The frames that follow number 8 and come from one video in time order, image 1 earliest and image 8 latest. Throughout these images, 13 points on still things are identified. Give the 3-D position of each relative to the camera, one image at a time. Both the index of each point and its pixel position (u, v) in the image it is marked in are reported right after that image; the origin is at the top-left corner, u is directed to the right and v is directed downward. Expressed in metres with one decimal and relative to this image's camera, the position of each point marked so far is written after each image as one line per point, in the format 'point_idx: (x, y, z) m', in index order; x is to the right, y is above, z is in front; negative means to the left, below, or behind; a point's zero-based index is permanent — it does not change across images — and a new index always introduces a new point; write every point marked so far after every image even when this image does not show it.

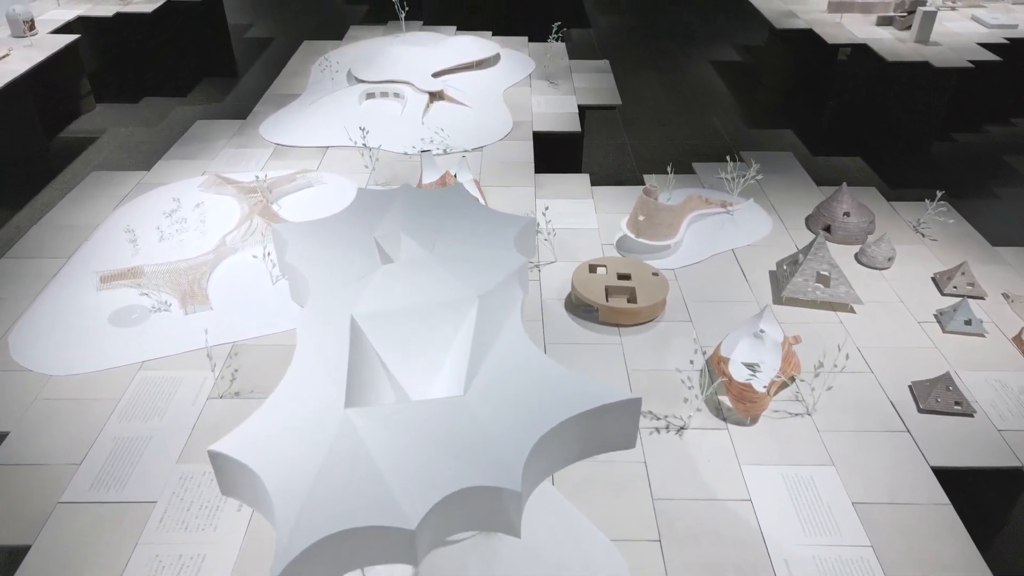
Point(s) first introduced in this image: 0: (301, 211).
0: (-1.2, +0.4, +4.0) m
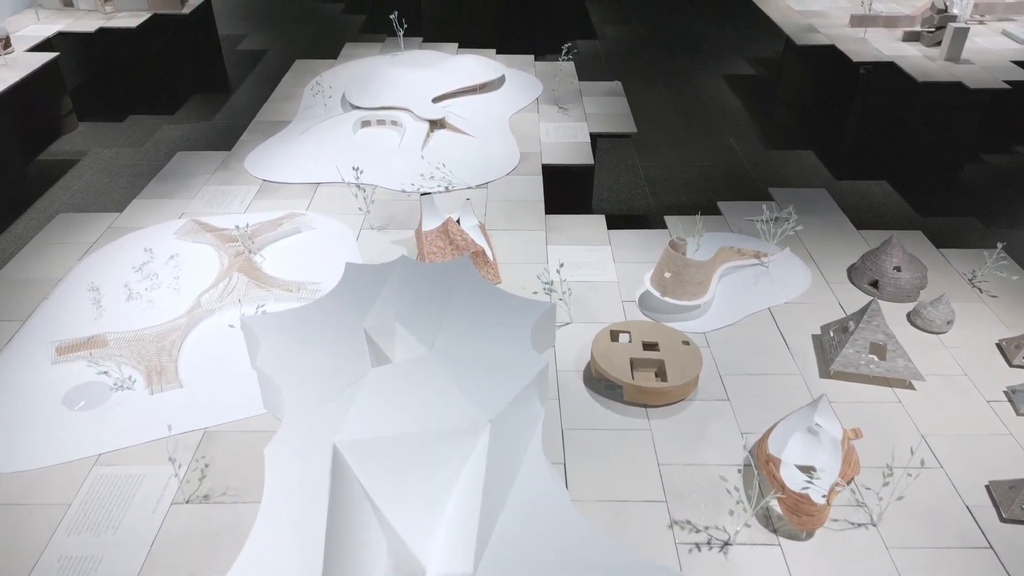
0: (-1.1, +0.1, +3.6) m
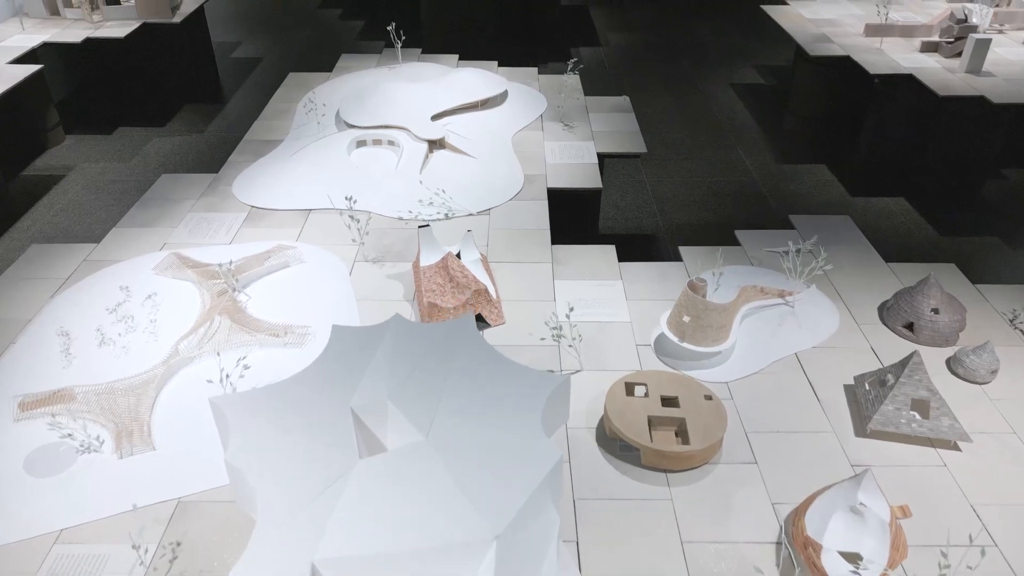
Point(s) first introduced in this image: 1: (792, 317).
0: (-1.1, -0.1, +3.3) m
1: (+1.3, -0.1, +3.3) m
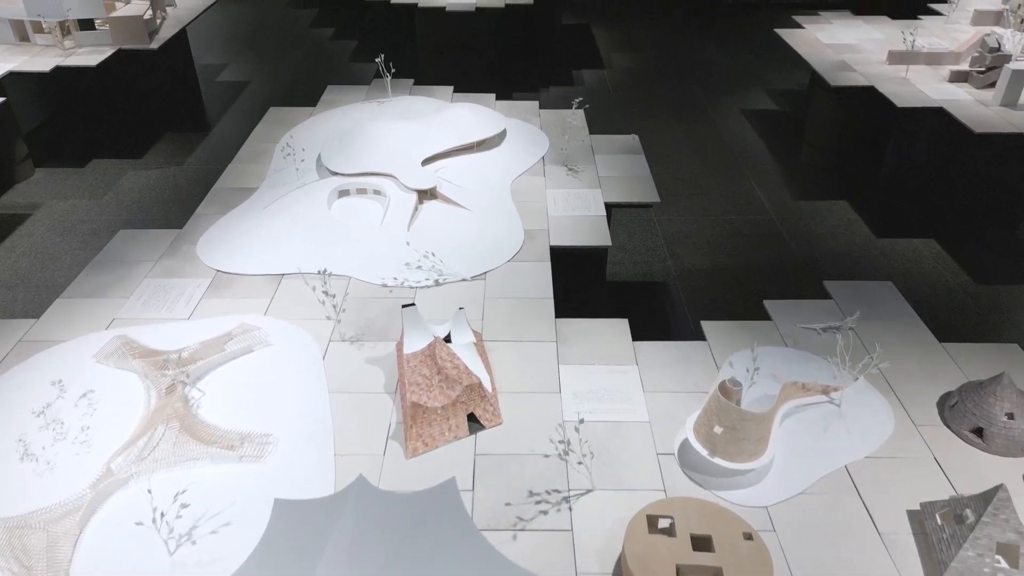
0: (-1.1, -0.4, +2.9) m
1: (+1.3, -0.5, +2.8) m
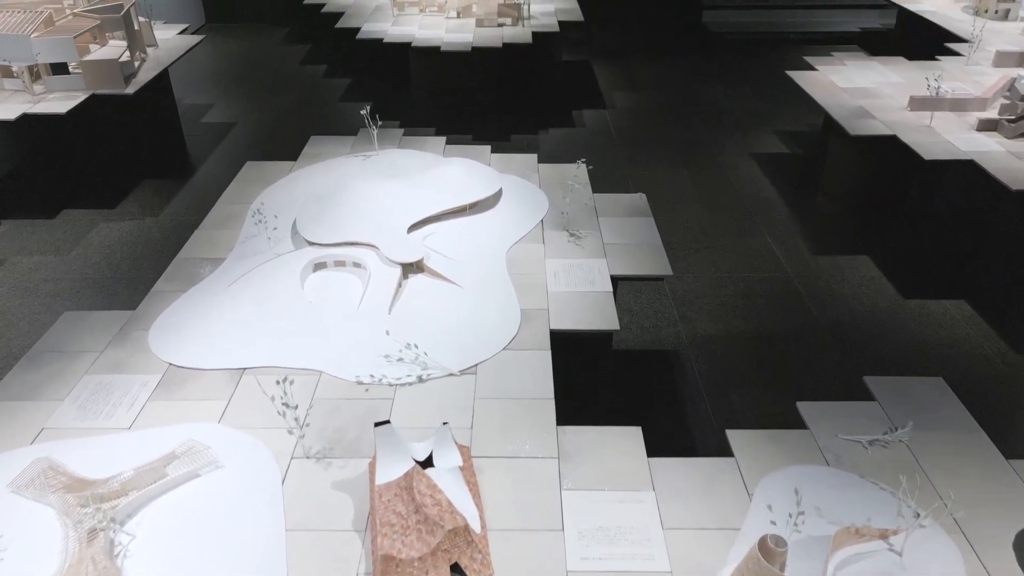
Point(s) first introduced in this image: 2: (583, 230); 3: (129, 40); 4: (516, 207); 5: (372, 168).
0: (-1.1, -0.8, +2.4) m
1: (+1.2, -0.9, +2.3) m
2: (+0.4, +0.4, +4.4) m
3: (-3.7, +2.4, +7.0) m
4: (0.0, +0.5, +4.6) m
5: (-0.9, +0.8, +4.9) m
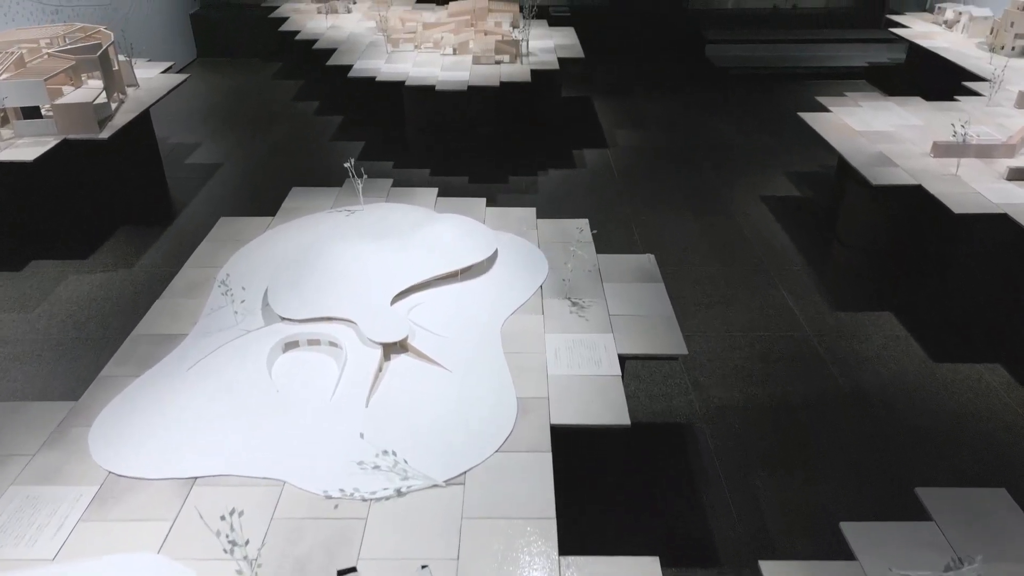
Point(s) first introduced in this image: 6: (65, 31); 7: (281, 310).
0: (-1.2, -1.2, +1.9) m
1: (+1.2, -1.2, +1.8) m
2: (+0.4, -0.1, +3.9) m
3: (-3.7, +1.9, +6.6) m
4: (0.0, +0.1, +4.1) m
5: (-1.0, +0.4, +4.5) m
6: (-4.3, +2.5, +7.0) m
7: (-1.2, -0.1, +3.6) m
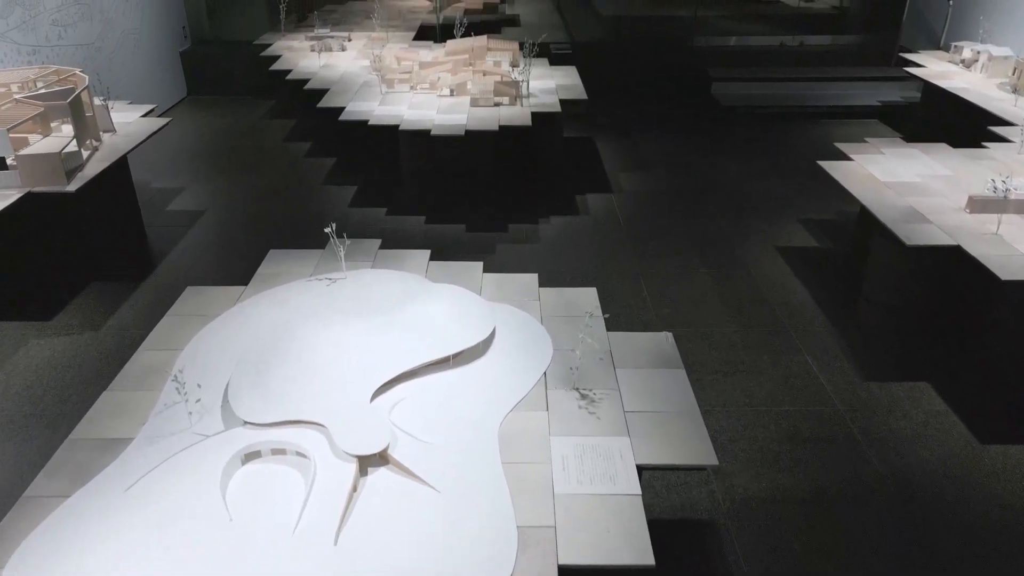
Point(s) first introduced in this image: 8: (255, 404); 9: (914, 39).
0: (-1.2, -1.5, +1.4) m
1: (+1.2, -1.6, +1.3) m
2: (+0.4, -0.5, +3.4) m
3: (-3.7, +1.4, +6.2) m
4: (0.0, -0.3, +3.6) m
5: (-1.0, -0.1, +4.0) m
6: (-4.3, +2.0, +6.6) m
7: (-1.2, -0.5, +3.1) m
8: (-1.1, -0.5, +3.1) m
9: (+5.6, +3.4, +10.0) m
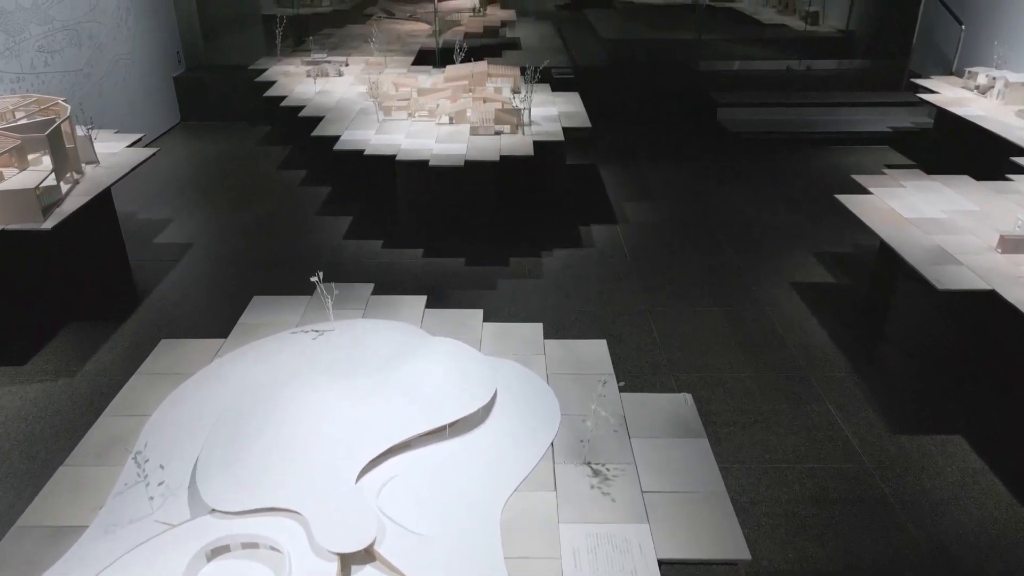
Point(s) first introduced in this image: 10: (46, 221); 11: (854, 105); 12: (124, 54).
0: (-1.1, -1.8, +1.0) m
1: (+1.2, -1.8, +0.9) m
2: (+0.4, -0.7, +3.1) m
3: (-3.7, +1.0, +5.9) m
4: (0.0, -0.6, +3.3) m
5: (-0.9, -0.3, +3.6) m
6: (-4.3, +1.6, +6.3) m
7: (-1.1, -0.8, +2.8) m
8: (-1.1, -0.7, +2.8) m
9: (+5.6, +3.0, +9.8) m
10: (-3.5, +0.5, +5.5) m
11: (+4.9, +2.6, +10.4) m
12: (-4.9, +2.9, +9.1) m
